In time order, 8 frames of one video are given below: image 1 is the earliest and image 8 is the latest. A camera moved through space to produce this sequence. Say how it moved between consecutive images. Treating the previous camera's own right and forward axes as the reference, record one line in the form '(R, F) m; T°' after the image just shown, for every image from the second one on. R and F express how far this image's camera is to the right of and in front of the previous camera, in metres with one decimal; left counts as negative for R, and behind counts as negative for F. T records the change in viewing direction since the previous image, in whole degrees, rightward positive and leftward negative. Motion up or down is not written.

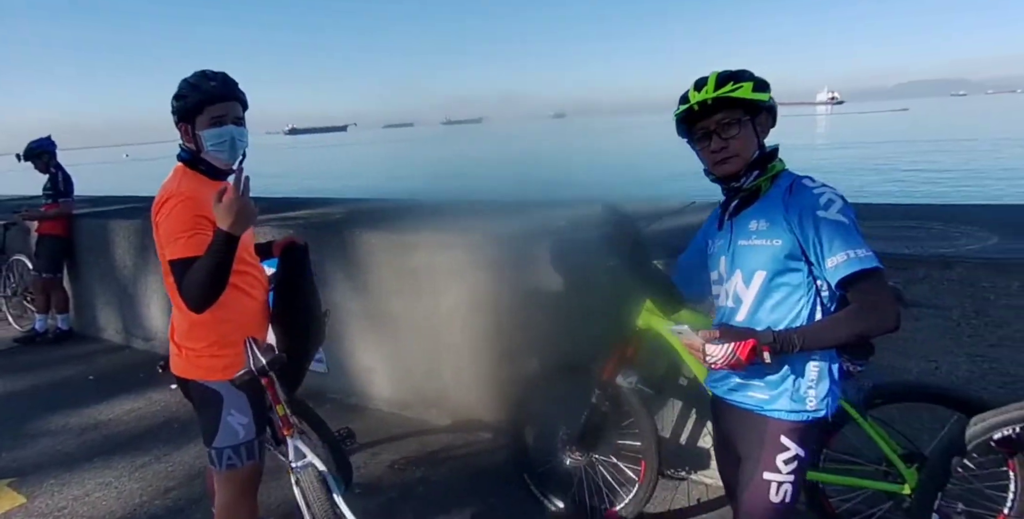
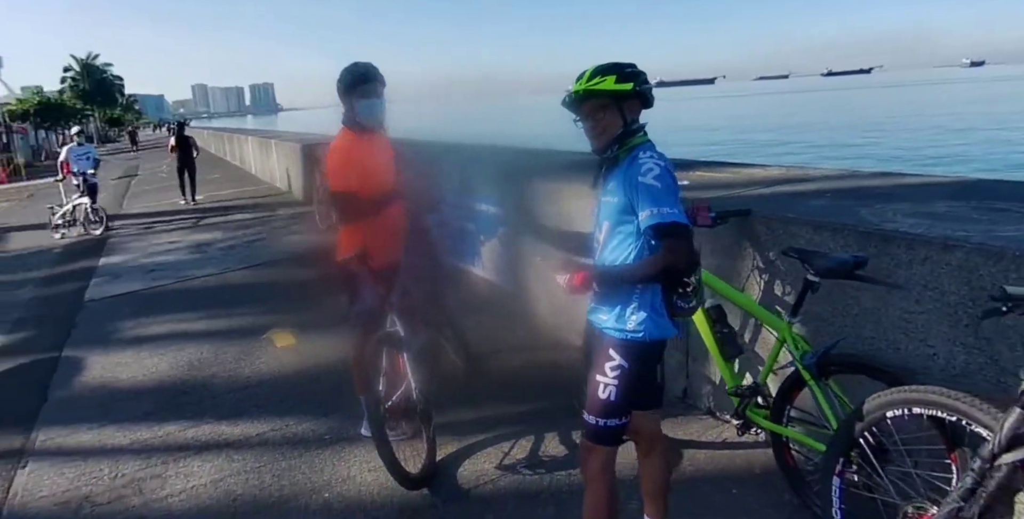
(+1.4, -0.4) m; -27°
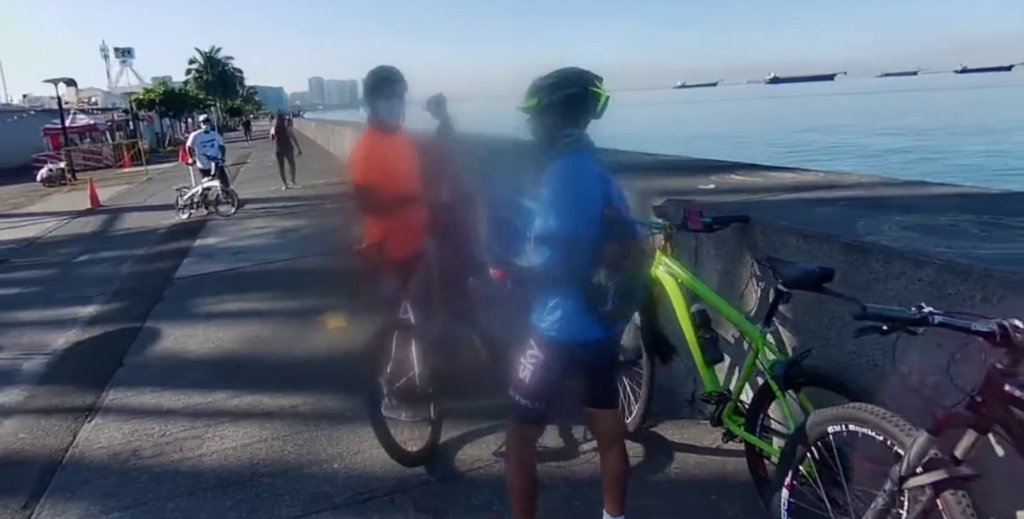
(+0.5, -0.1) m; -8°
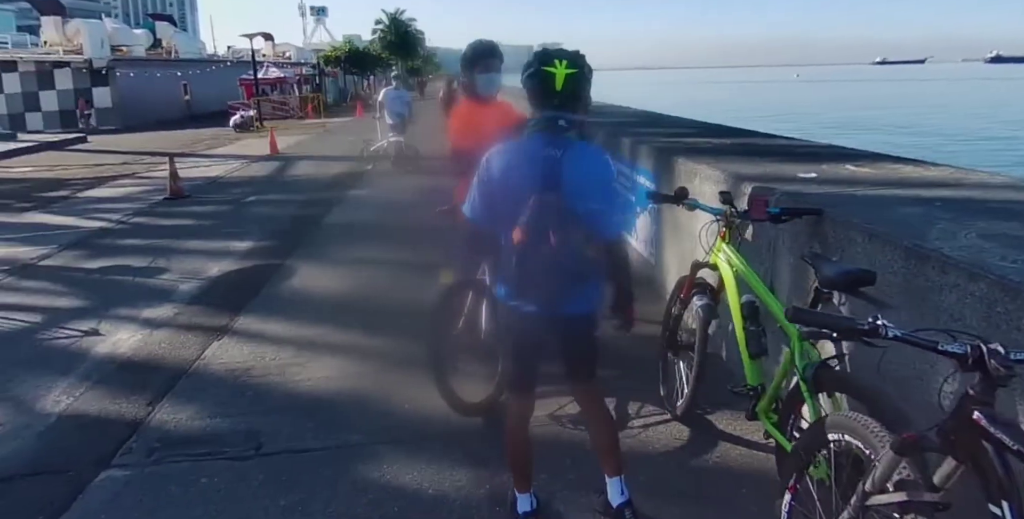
(+0.5, -0.1) m; -12°
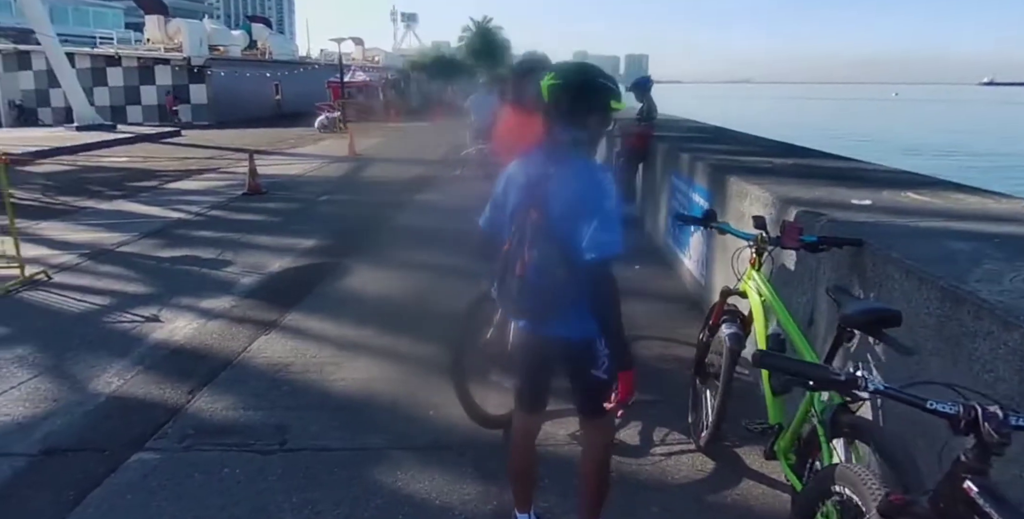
(+0.2, +0.1) m; -6°
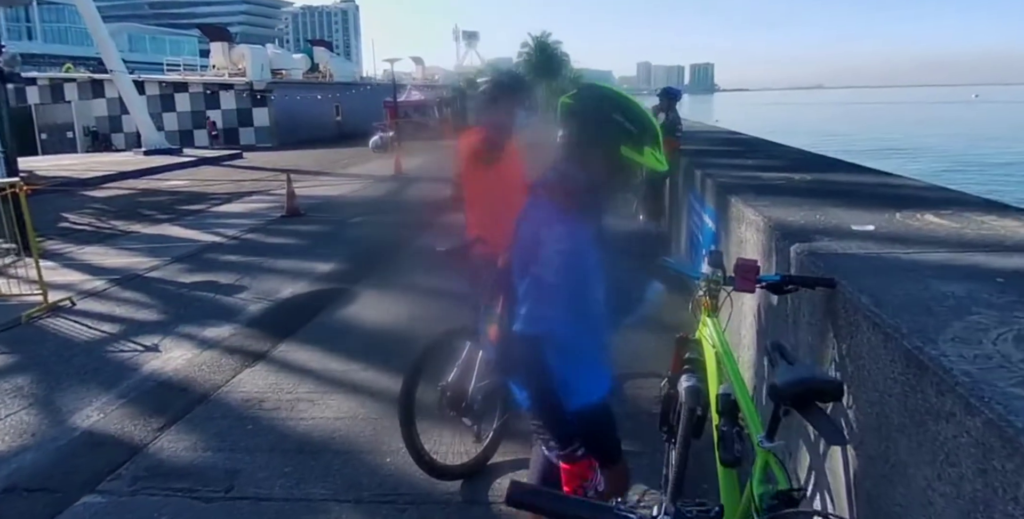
(+0.5, +0.4) m; -5°
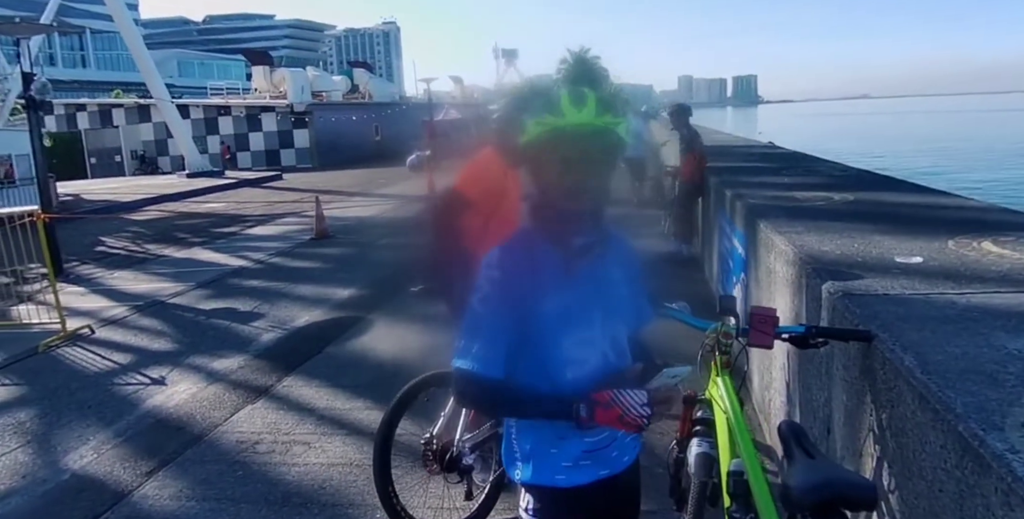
(+0.2, +0.4) m; -3°
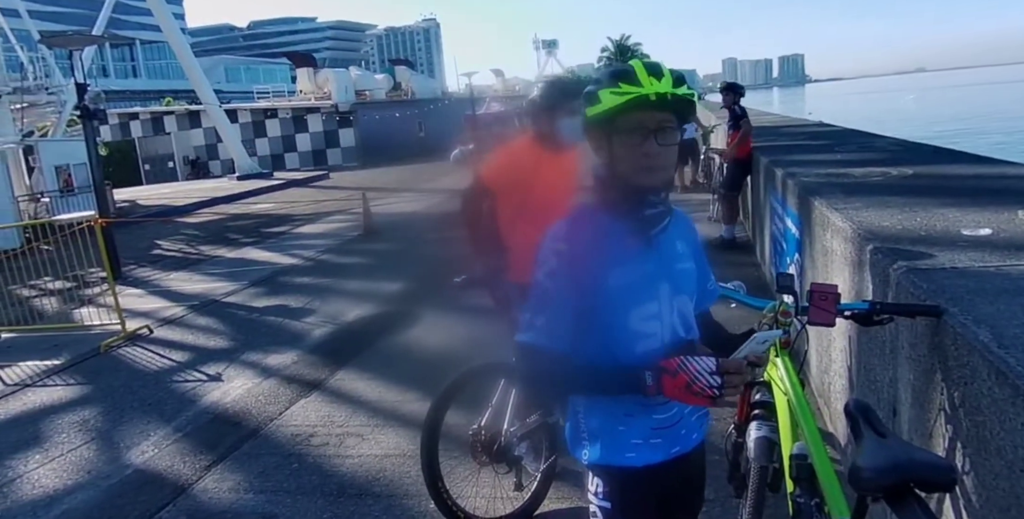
(0.0, 0.0) m; -4°
